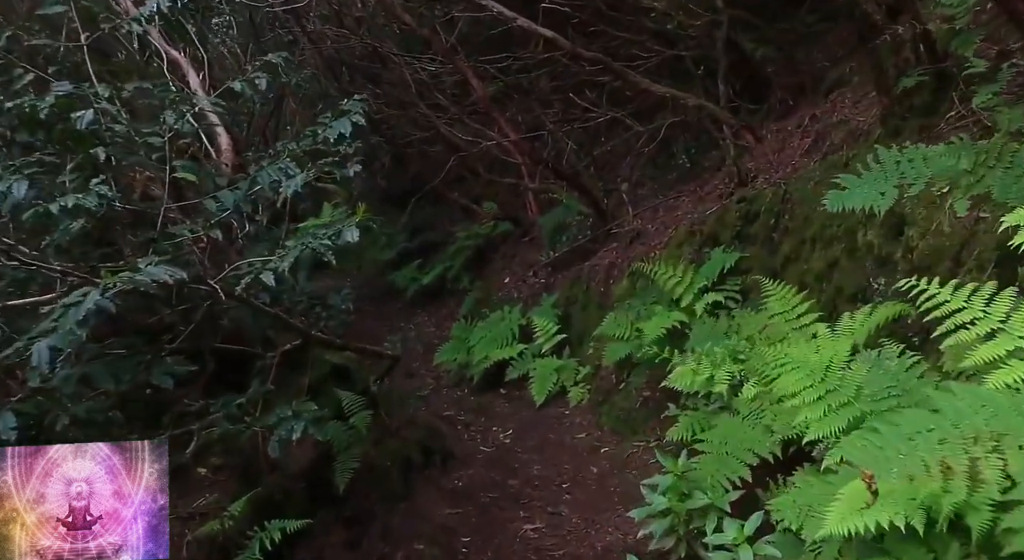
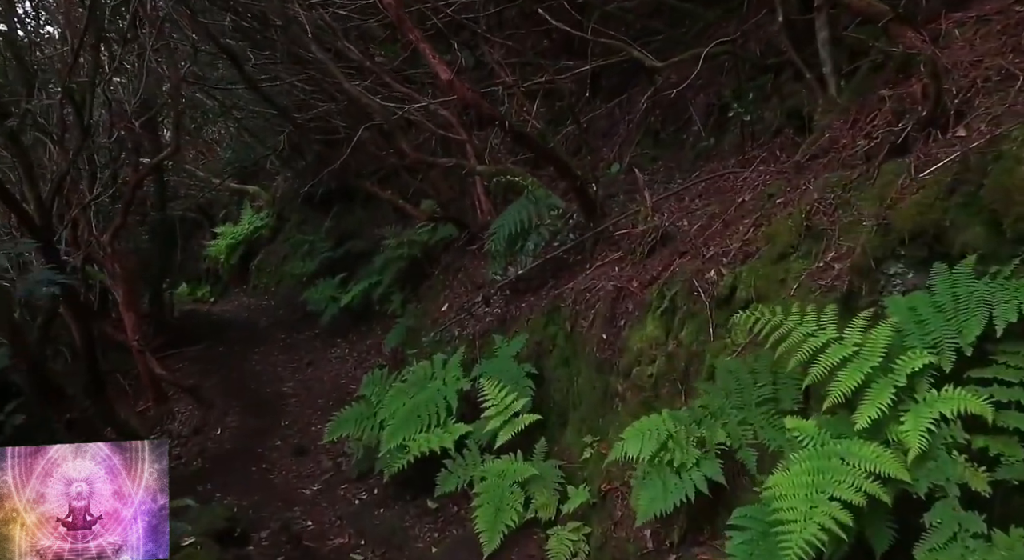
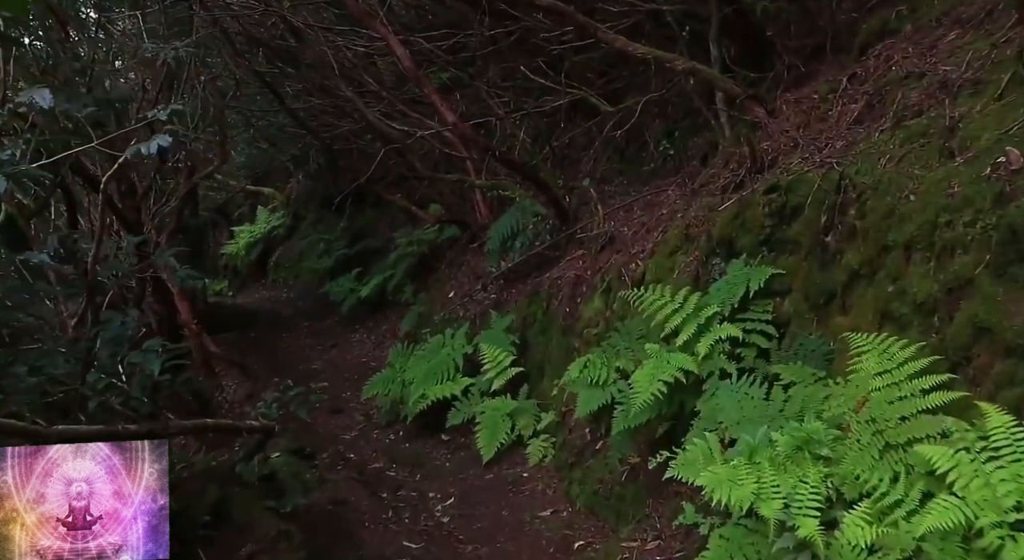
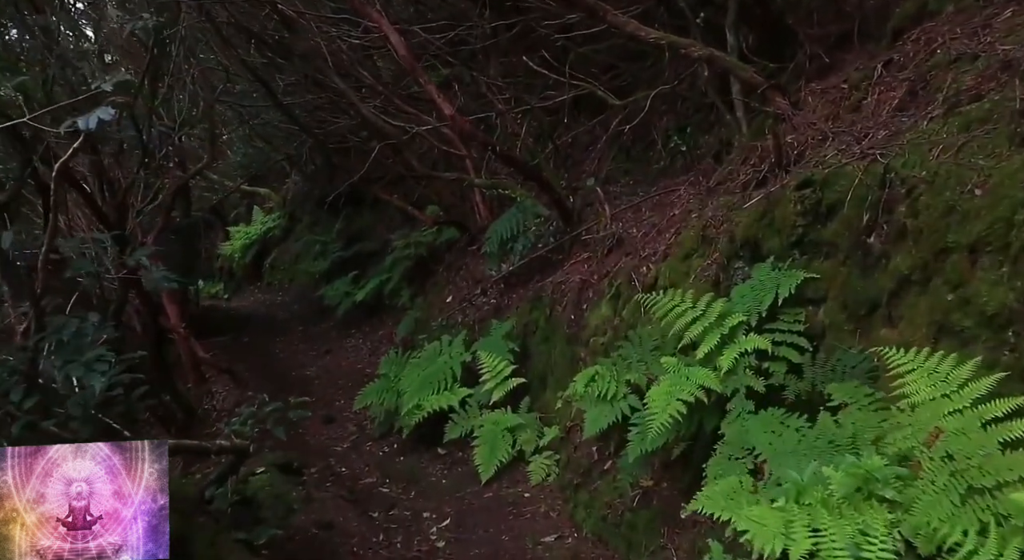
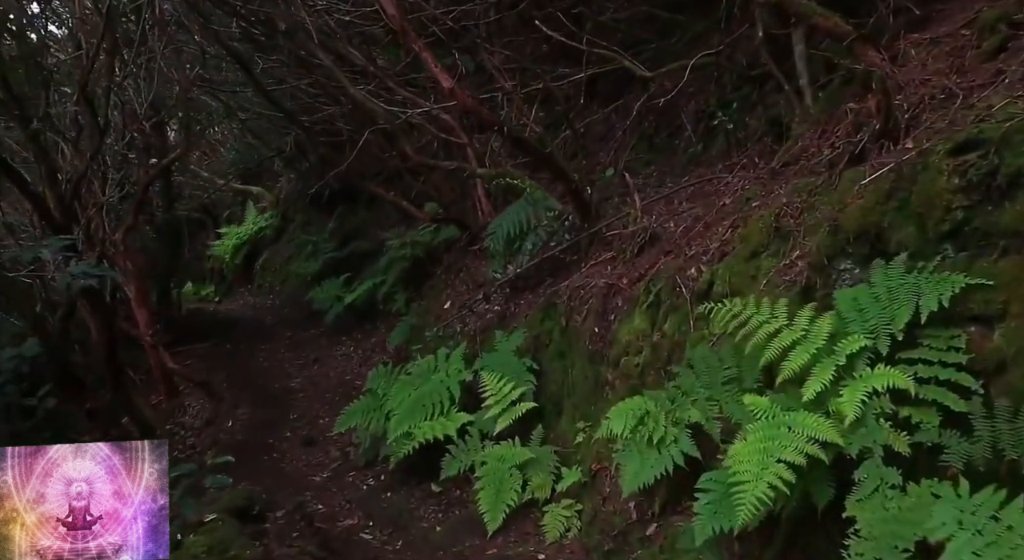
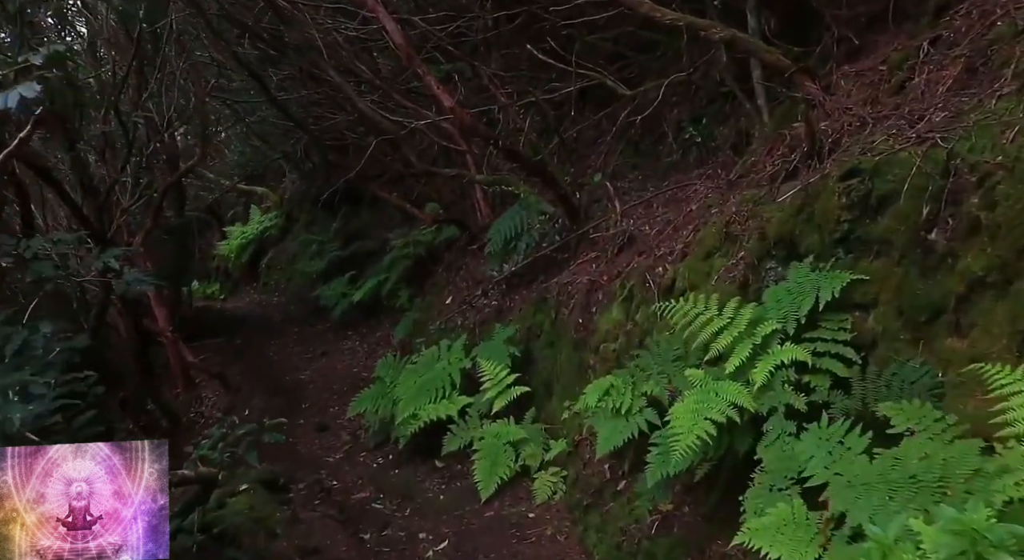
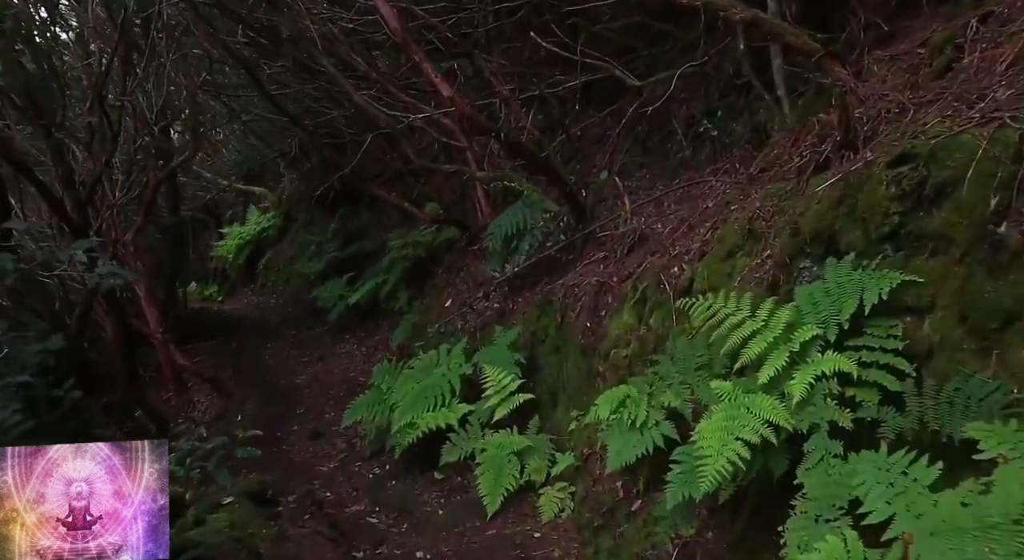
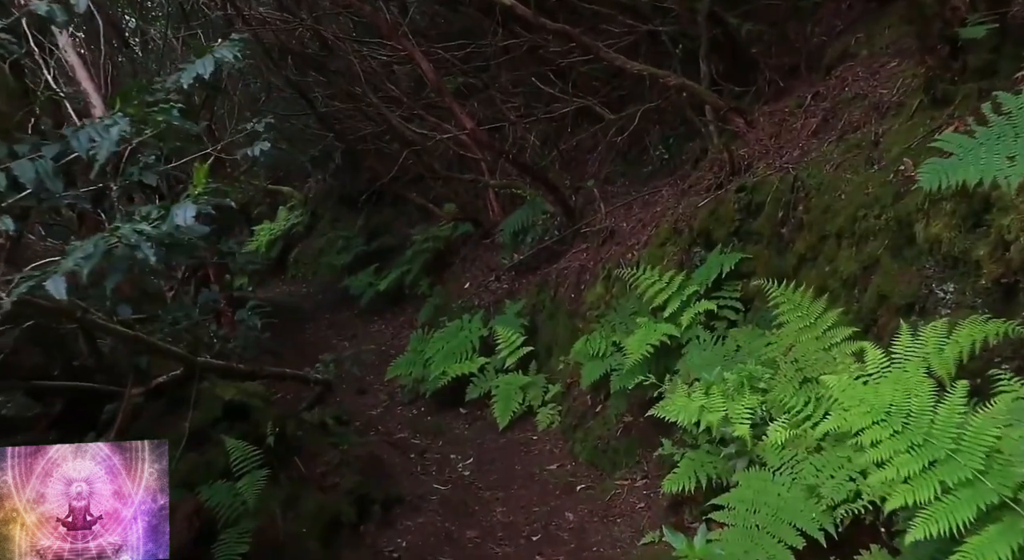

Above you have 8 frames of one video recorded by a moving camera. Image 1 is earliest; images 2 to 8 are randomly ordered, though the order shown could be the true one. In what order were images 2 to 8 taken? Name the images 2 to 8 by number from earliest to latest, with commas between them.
8, 3, 4, 6, 7, 5, 2
